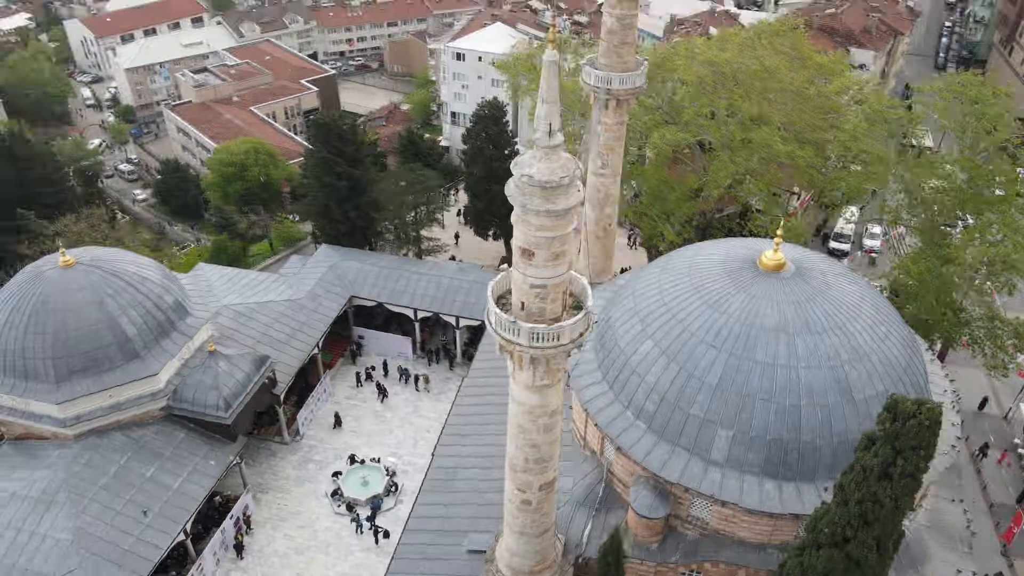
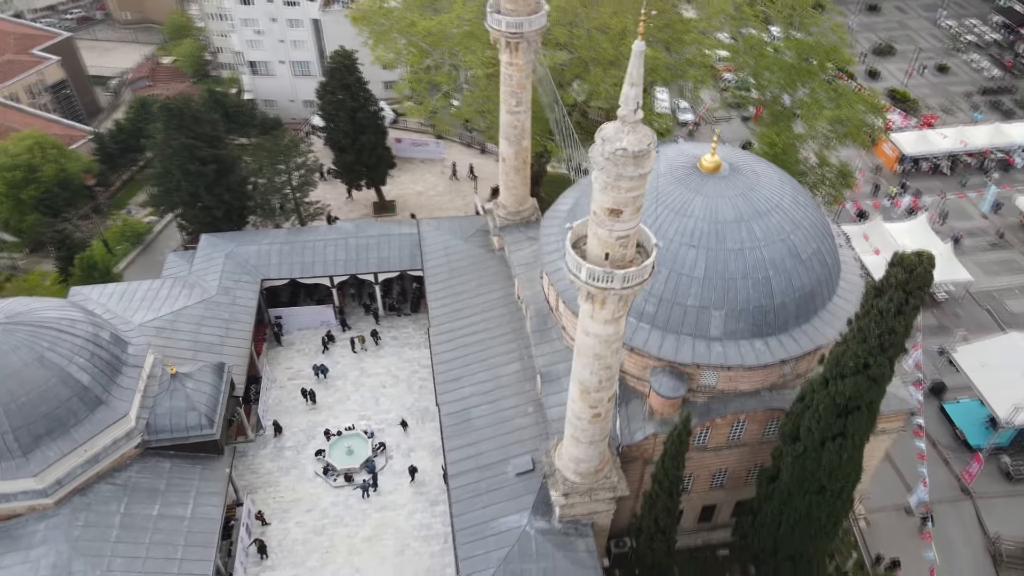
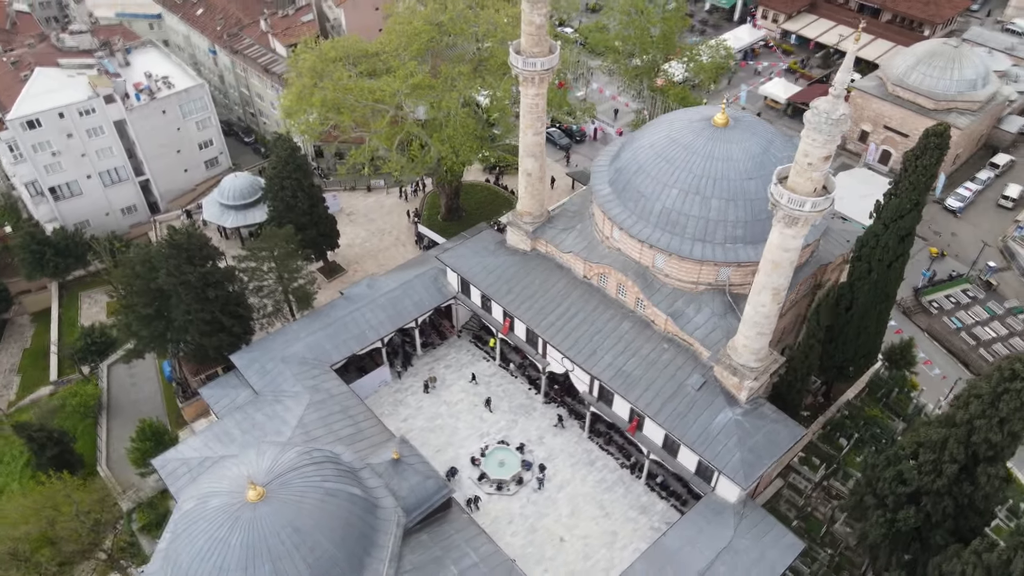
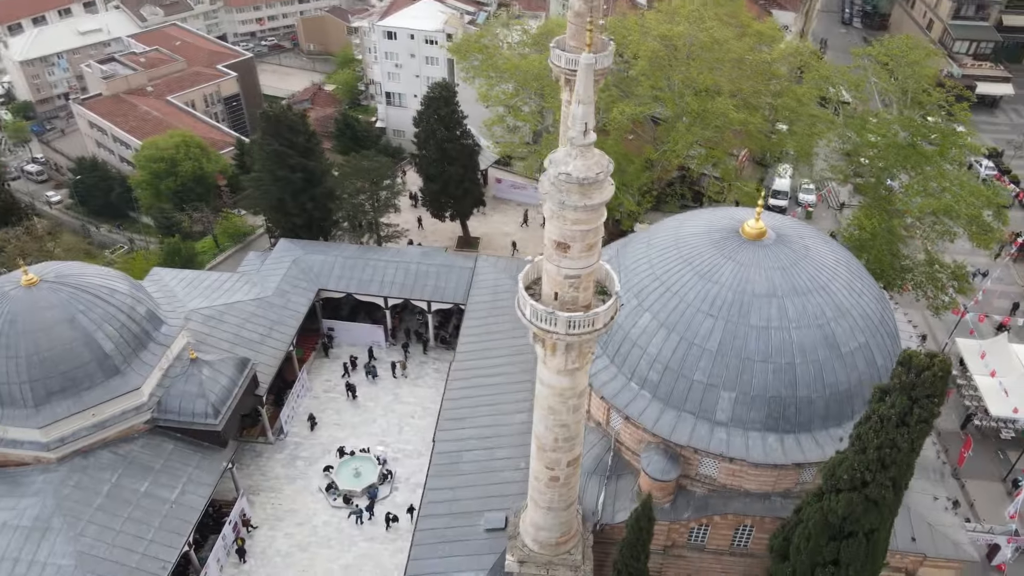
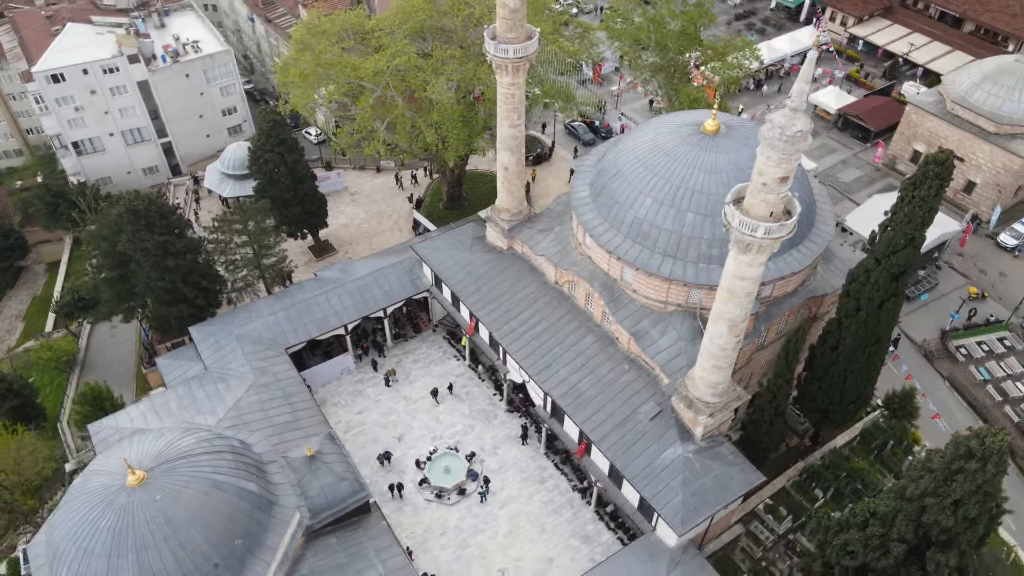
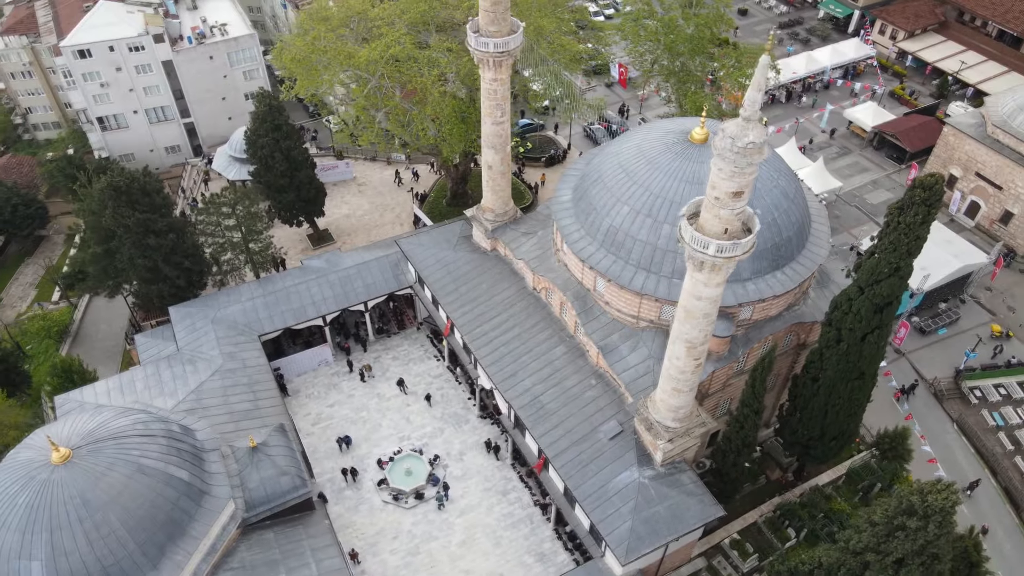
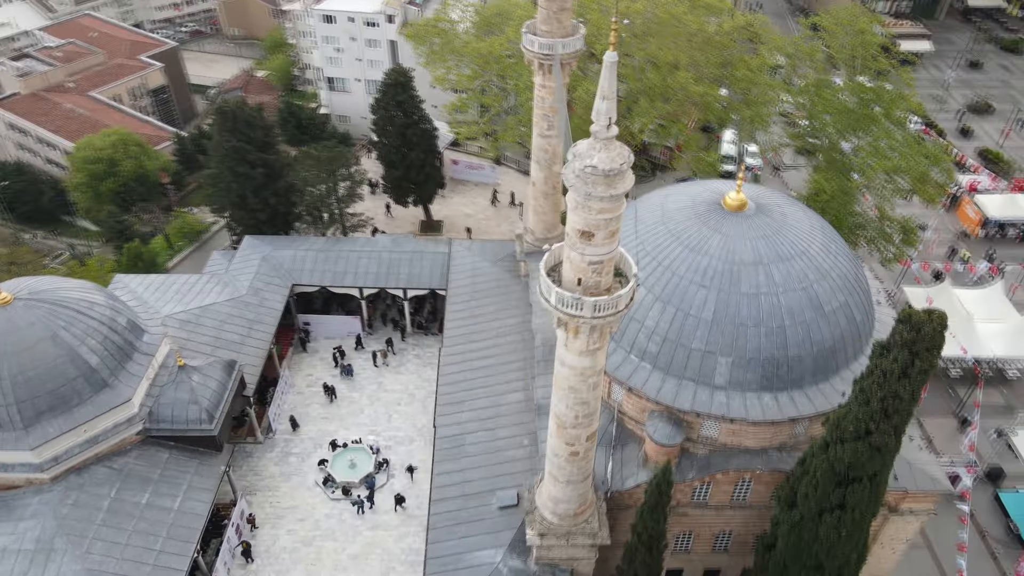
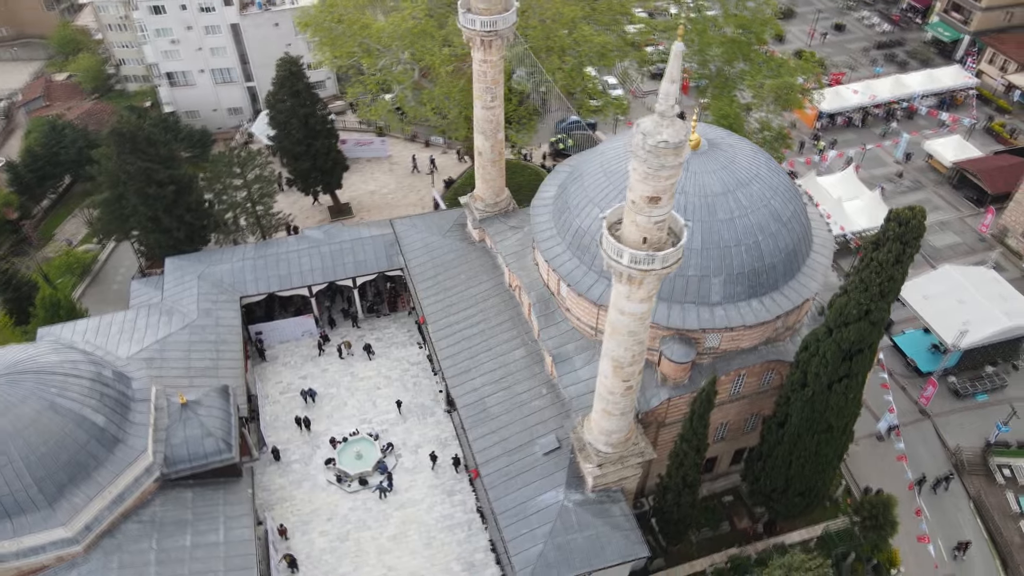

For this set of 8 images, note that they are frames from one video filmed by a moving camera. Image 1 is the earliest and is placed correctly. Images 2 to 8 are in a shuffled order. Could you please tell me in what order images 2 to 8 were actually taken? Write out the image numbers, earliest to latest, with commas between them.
4, 7, 2, 8, 6, 5, 3
